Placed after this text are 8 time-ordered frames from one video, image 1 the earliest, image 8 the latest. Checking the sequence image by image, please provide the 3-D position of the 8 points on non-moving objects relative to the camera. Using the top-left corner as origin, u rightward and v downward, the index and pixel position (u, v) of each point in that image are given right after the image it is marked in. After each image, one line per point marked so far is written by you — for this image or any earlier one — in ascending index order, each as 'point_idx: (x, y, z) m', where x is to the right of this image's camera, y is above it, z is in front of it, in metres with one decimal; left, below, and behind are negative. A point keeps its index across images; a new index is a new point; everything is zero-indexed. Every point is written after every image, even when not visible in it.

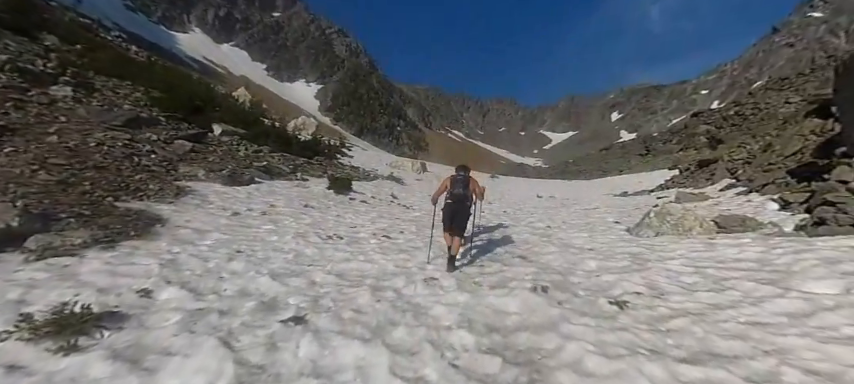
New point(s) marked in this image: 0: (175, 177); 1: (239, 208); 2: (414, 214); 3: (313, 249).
0: (-7.8, +0.6, +11.3) m
1: (-4.8, -0.4, +9.1) m
2: (-0.6, -0.9, +11.9) m
3: (-2.0, -1.0, +6.2) m
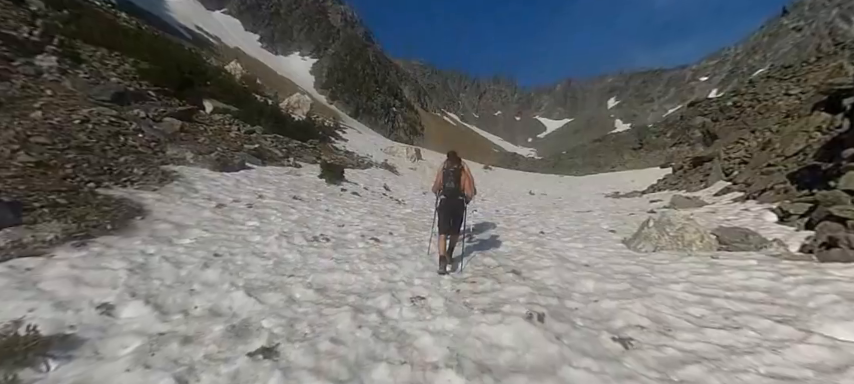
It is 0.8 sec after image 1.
0: (-7.9, +1.0, +10.8) m
1: (-5.0, -0.2, +8.7) m
2: (-0.8, -0.7, +11.5) m
3: (-2.1, -1.0, +5.8) m
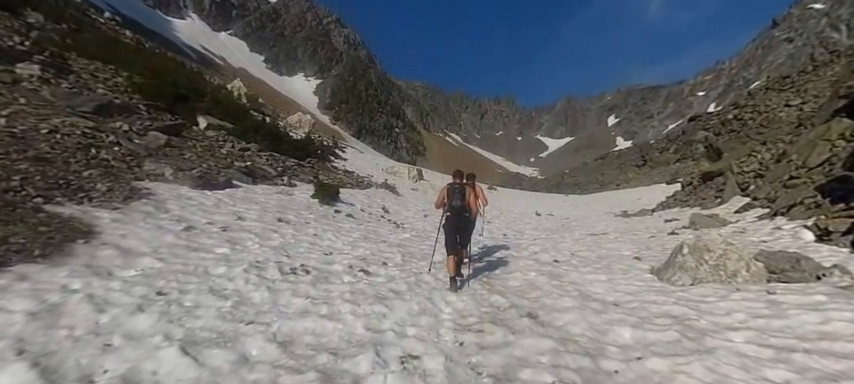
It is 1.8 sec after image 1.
0: (-7.9, +0.4, +9.9) m
1: (-5.0, -0.6, +7.7) m
2: (-0.8, -1.3, +10.5) m
3: (-2.2, -1.3, +4.8) m
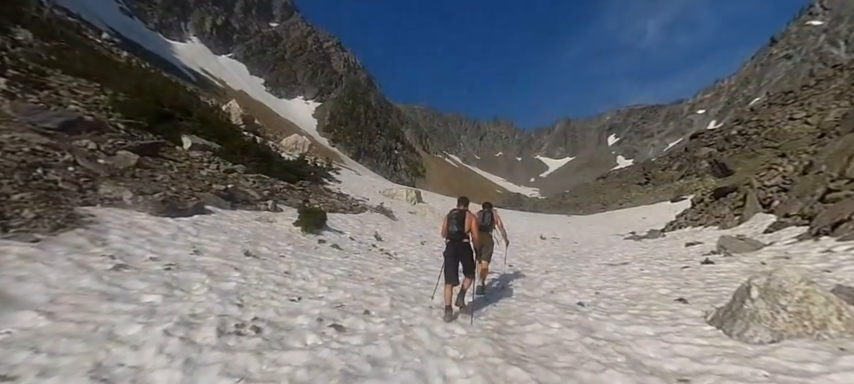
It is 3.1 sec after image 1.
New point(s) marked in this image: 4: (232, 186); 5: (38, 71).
0: (-8.0, -0.2, +8.5) m
1: (-5.1, -1.1, +6.3) m
2: (-0.9, -2.0, +9.0) m
3: (-2.3, -1.6, +3.3) m
4: (-8.2, +0.2, +15.0) m
5: (-17.4, +5.5, +16.5) m
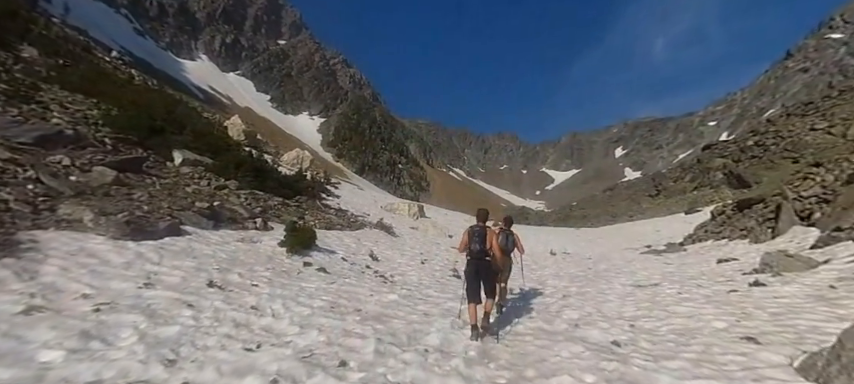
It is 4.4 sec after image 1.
0: (-8.1, -0.7, +7.5) m
1: (-5.2, -1.4, +5.1) m
2: (-0.9, -2.3, +7.7) m
3: (-2.4, -1.8, +2.1) m
4: (-8.1, -0.4, +13.9) m
5: (-17.4, +4.6, +15.8) m
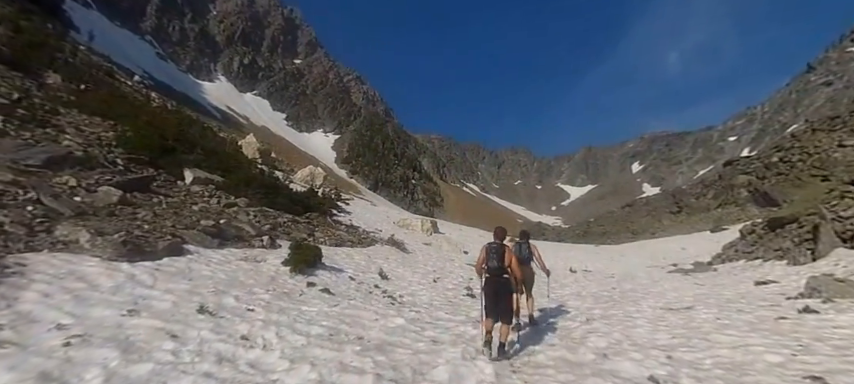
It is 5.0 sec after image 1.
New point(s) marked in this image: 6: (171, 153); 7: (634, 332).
0: (-7.9, -1.1, +7.2) m
1: (-5.1, -1.7, +4.7) m
2: (-0.7, -2.7, +7.1) m
3: (-2.4, -1.9, +1.5) m
4: (-7.7, -1.1, +13.7) m
5: (-16.9, +3.7, +16.1) m
6: (-13.1, +1.9, +18.2) m
7: (+4.4, -2.9, +7.6) m
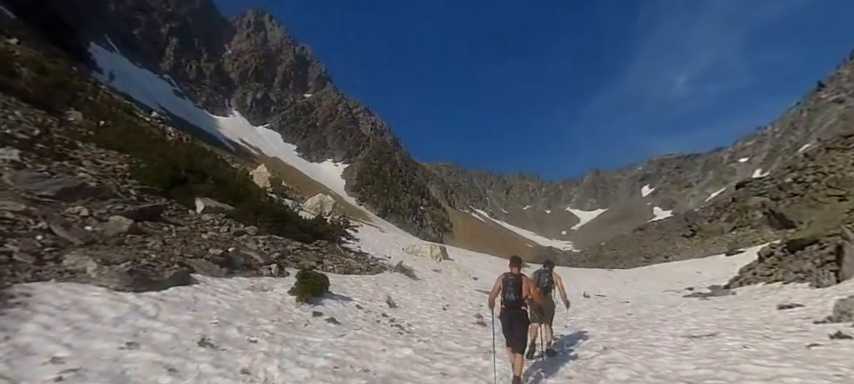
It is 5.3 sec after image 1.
0: (-7.7, -1.7, +7.1) m
1: (-5.0, -2.1, +4.6) m
2: (-0.5, -3.1, +6.8) m
3: (-2.4, -2.0, +1.3) m
4: (-7.4, -2.2, +13.6) m
5: (-16.6, +2.3, +16.6) m
6: (-12.7, +0.5, +18.5) m
7: (+4.6, -3.4, +7.2) m
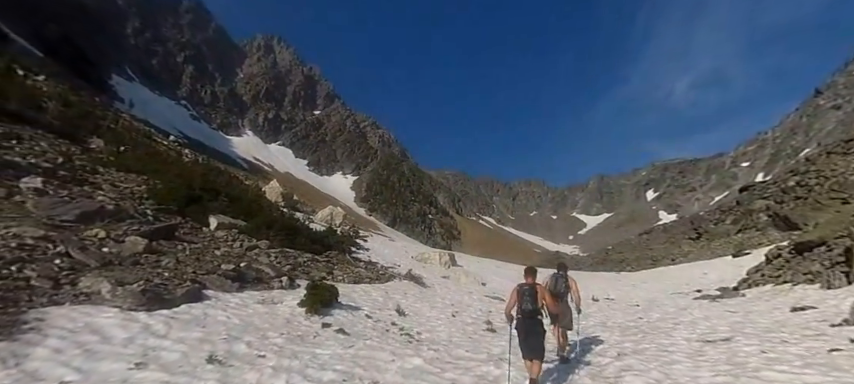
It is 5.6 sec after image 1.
0: (-7.6, -2.2, +7.2) m
1: (-4.9, -2.4, +4.6) m
2: (-0.3, -3.2, +6.6) m
3: (-2.4, -2.1, +1.2) m
4: (-6.9, -2.8, +13.7) m
5: (-16.3, +1.1, +17.1) m
6: (-12.2, -0.5, +18.8) m
7: (+4.9, -3.2, +6.8) m
